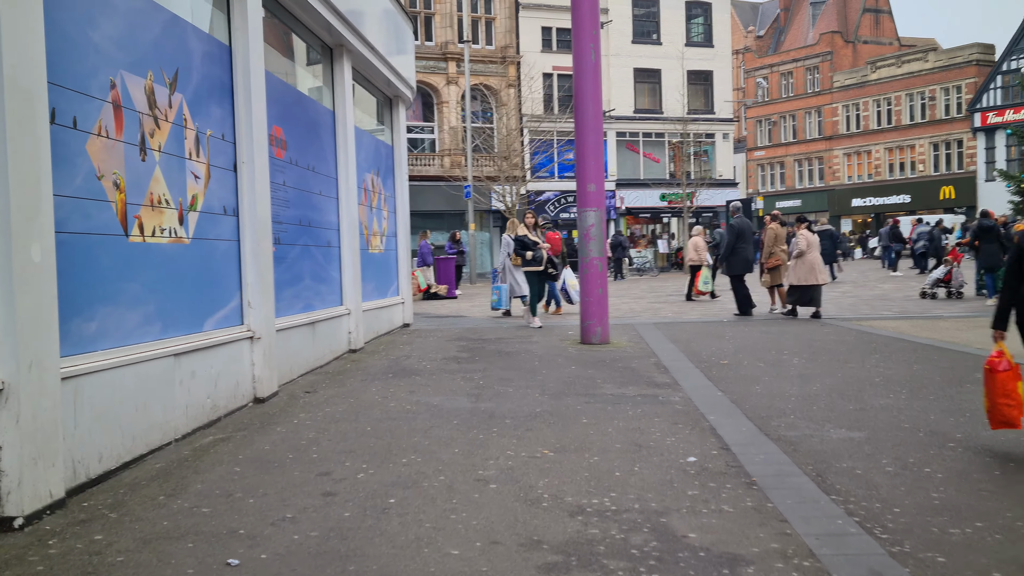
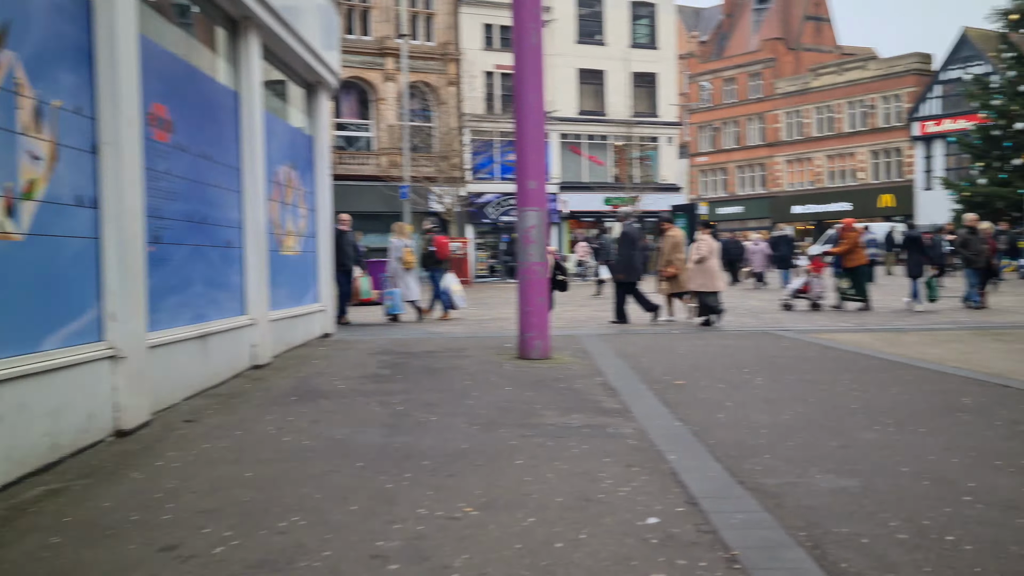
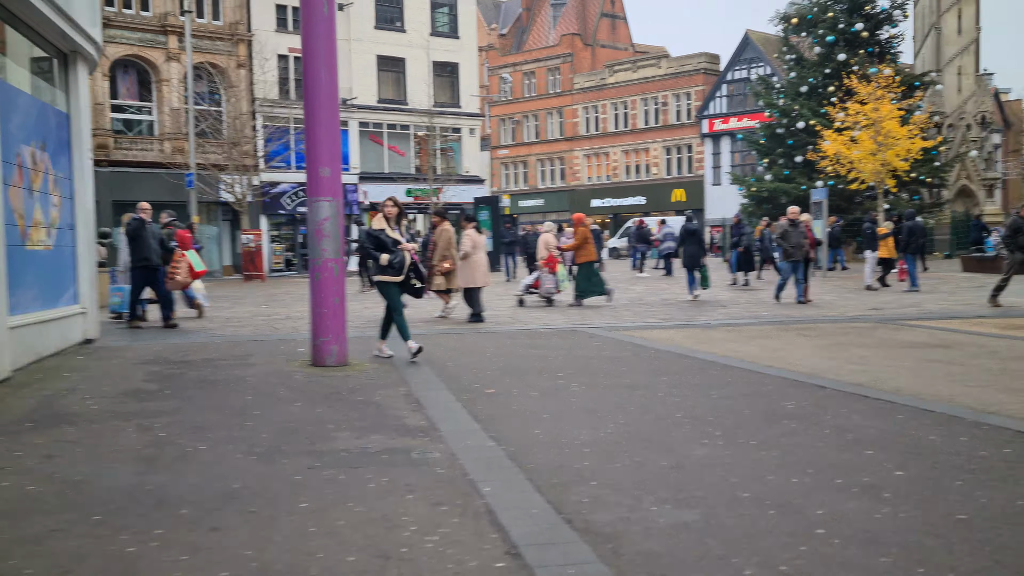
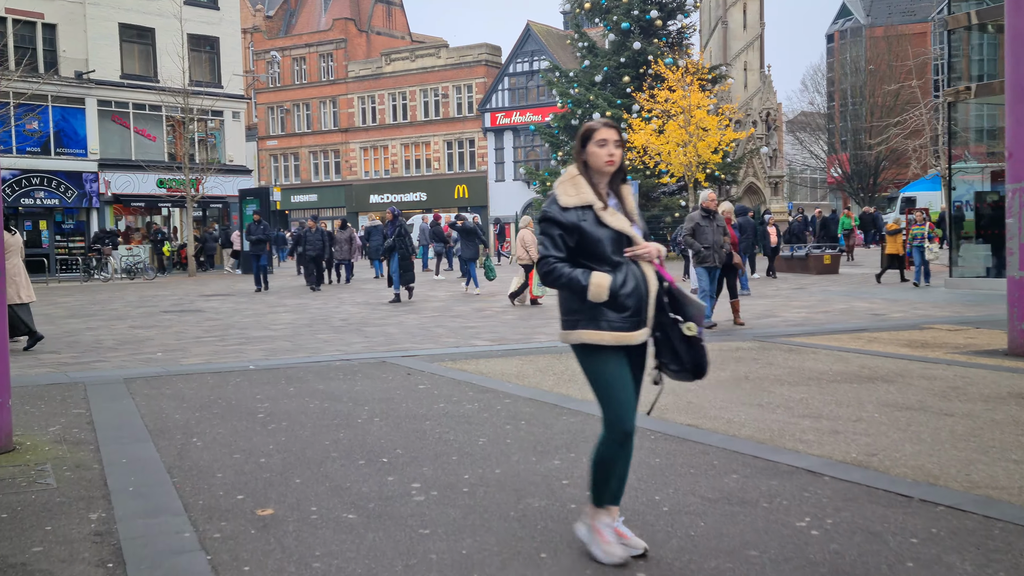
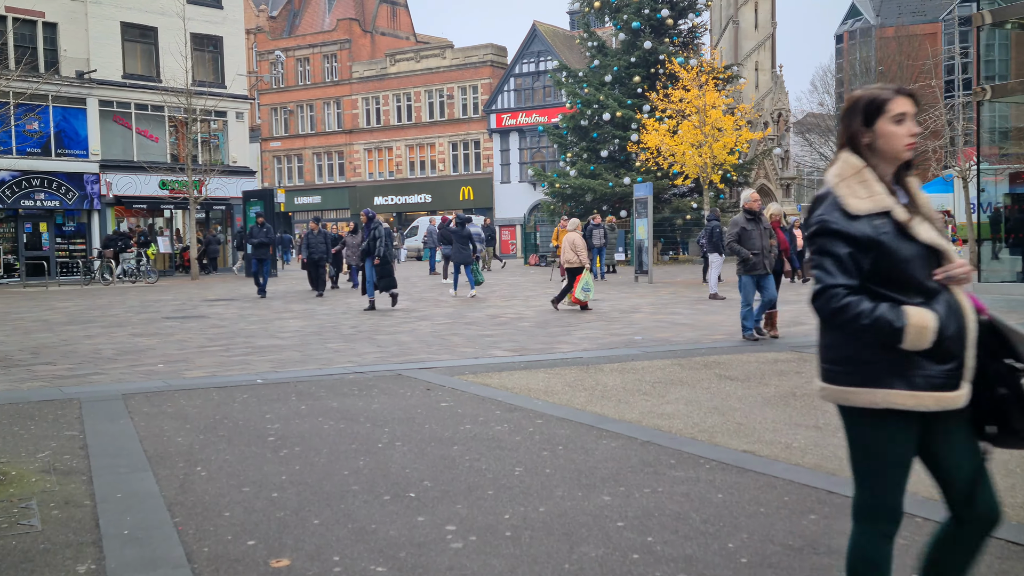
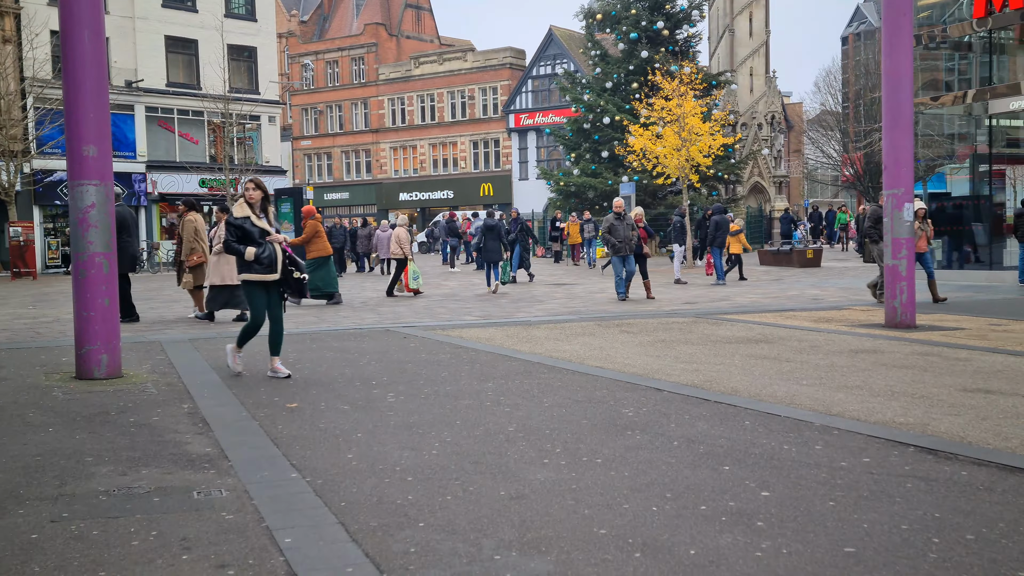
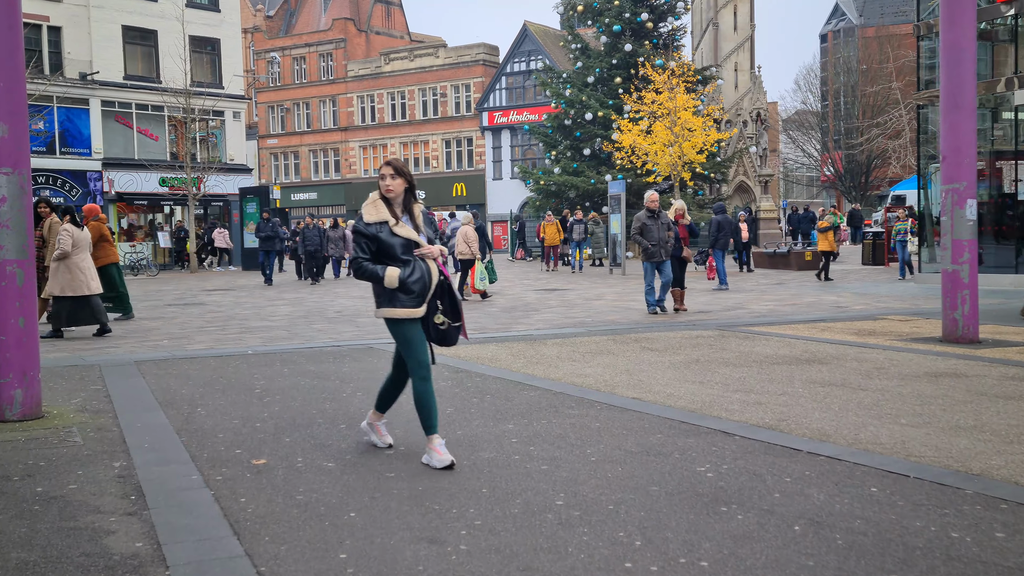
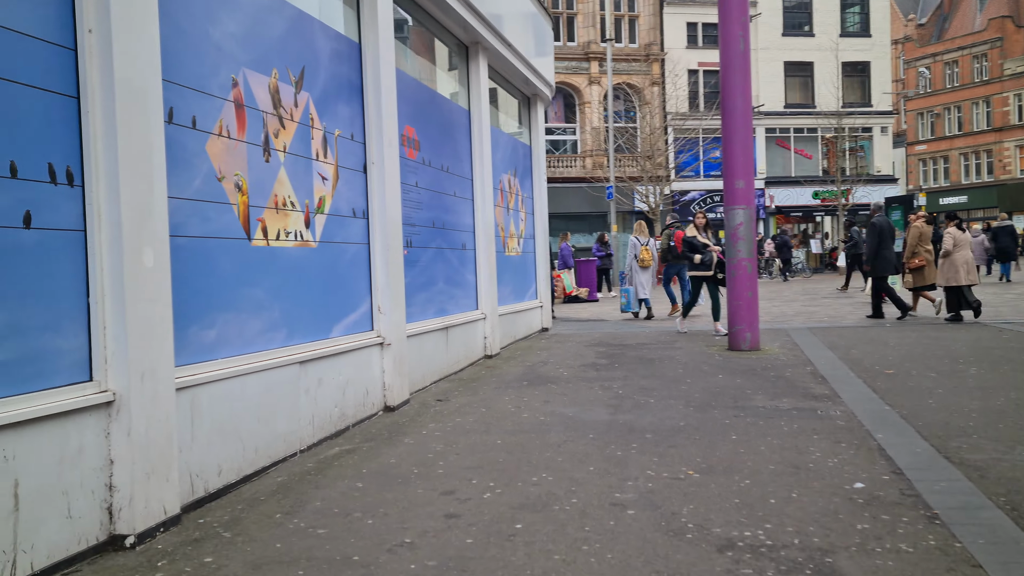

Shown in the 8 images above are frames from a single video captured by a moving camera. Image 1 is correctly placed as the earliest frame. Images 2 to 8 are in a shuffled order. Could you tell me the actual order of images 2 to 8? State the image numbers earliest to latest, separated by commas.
8, 2, 3, 6, 7, 4, 5
